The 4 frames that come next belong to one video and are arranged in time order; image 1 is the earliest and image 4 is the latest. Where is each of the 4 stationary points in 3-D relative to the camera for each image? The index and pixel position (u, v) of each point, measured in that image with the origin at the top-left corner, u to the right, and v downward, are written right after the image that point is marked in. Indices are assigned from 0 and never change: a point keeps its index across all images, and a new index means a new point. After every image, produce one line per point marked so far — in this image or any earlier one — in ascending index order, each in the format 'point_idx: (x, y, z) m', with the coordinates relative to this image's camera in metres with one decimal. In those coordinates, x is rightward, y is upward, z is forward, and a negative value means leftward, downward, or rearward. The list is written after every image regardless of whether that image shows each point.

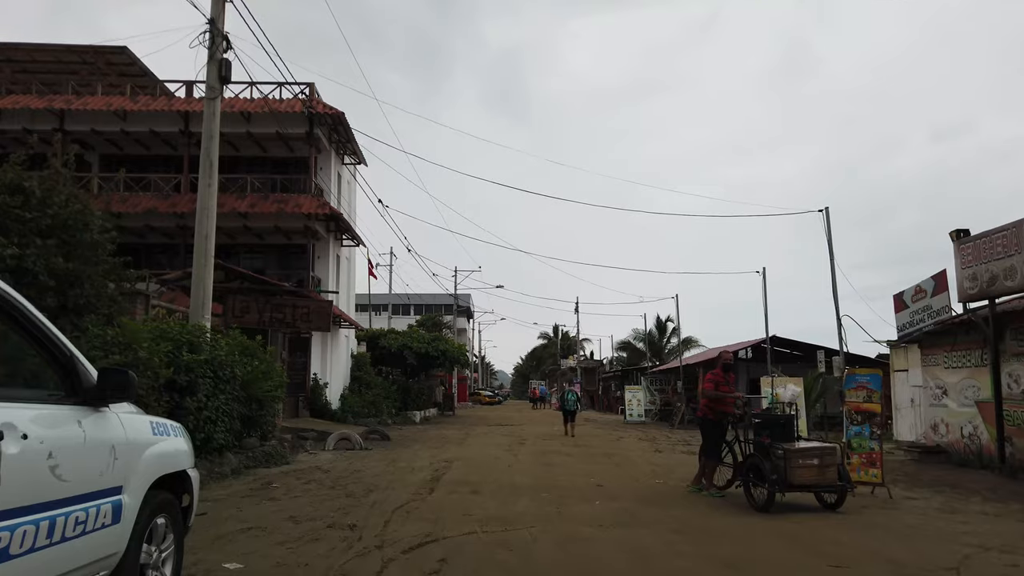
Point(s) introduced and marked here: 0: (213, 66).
0: (-5.4, +4.0, +13.3) m
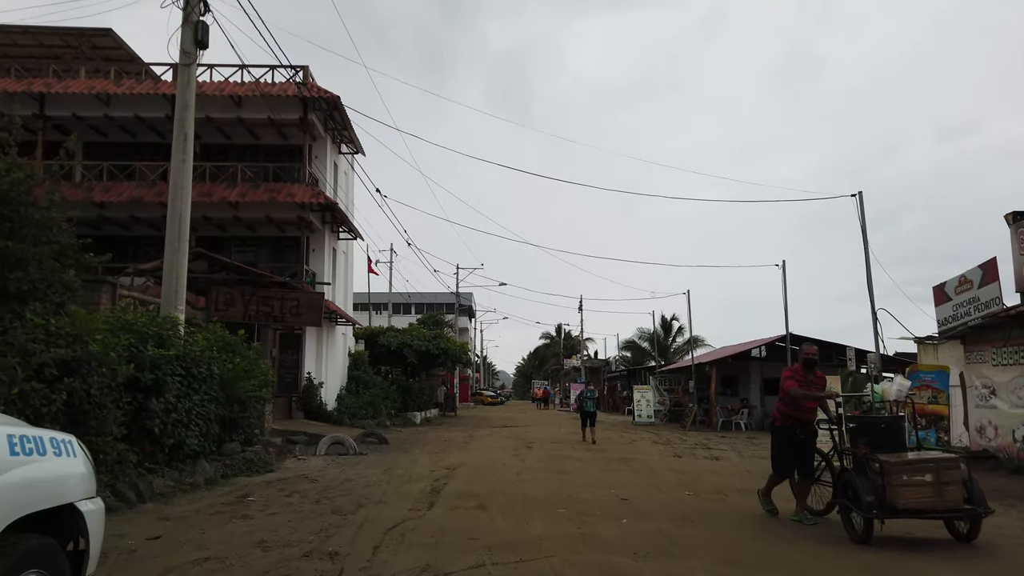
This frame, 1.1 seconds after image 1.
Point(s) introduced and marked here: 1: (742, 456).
0: (-5.3, +4.2, +12.0) m
1: (+5.1, -3.7, +16.3) m
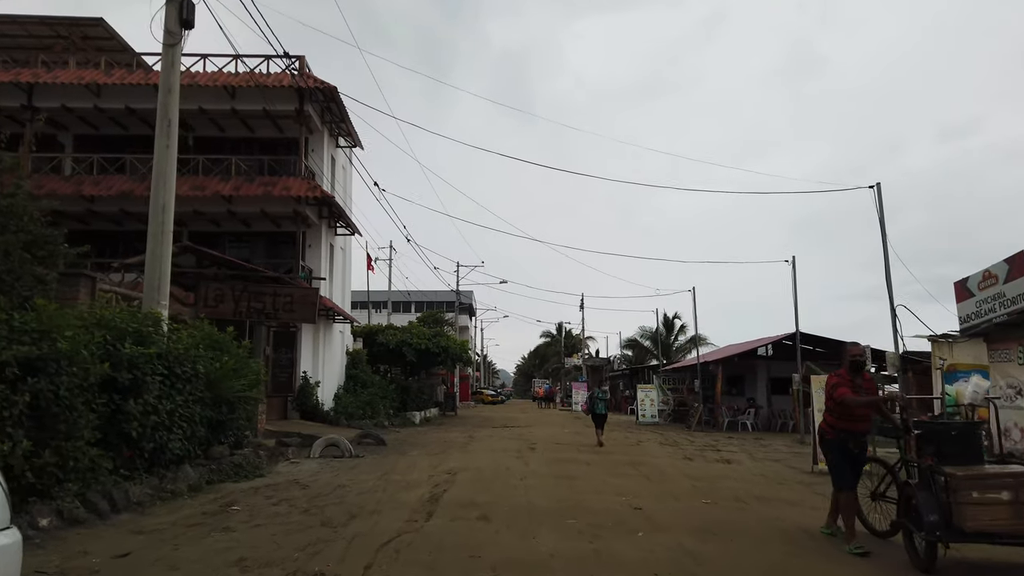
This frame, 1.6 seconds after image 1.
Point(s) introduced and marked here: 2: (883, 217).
0: (-5.2, +4.3, +11.3) m
1: (+5.2, -3.7, +15.7) m
2: (+8.0, +1.5, +15.9) m
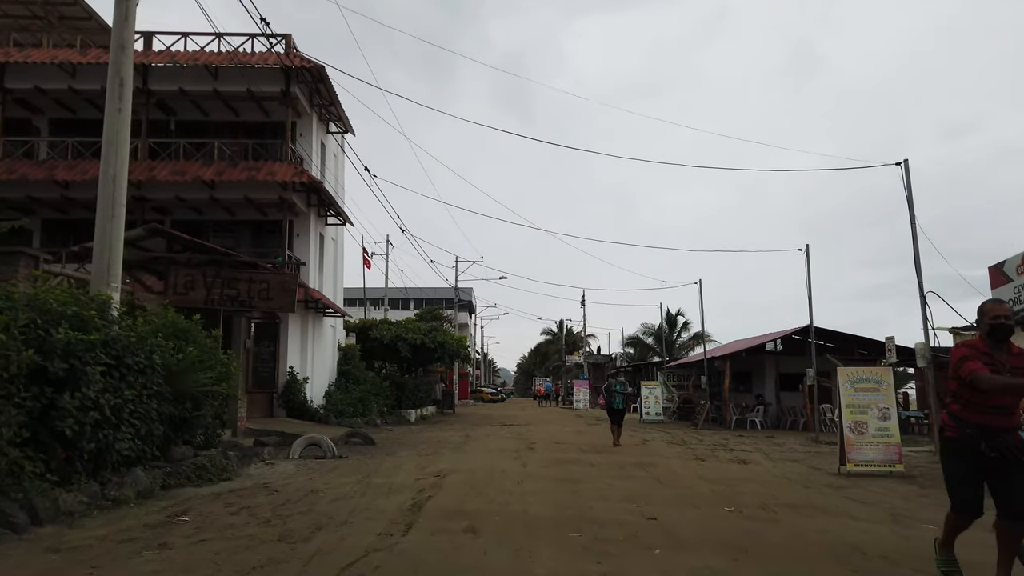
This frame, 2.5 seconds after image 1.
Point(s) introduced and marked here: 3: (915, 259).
0: (-5.3, +4.6, +10.1) m
1: (+5.1, -3.4, +14.5) m
2: (+8.0, +1.8, +14.7) m
3: (+8.2, +0.6, +15.0) m
